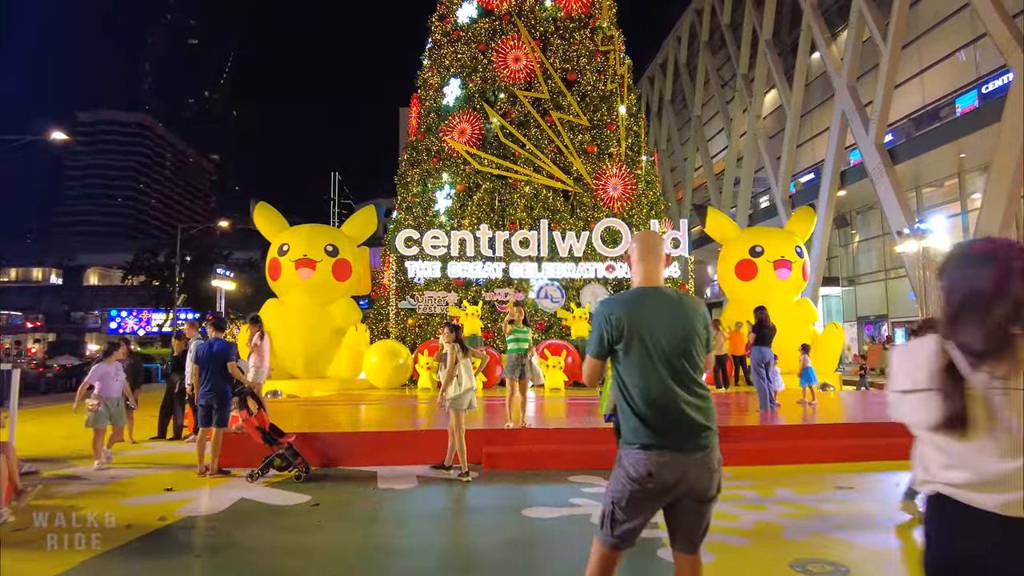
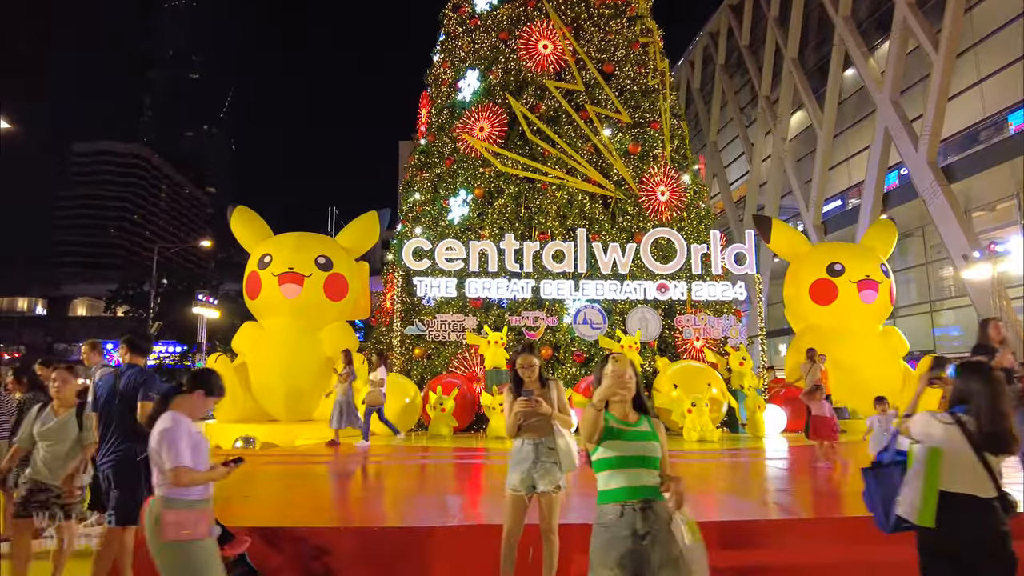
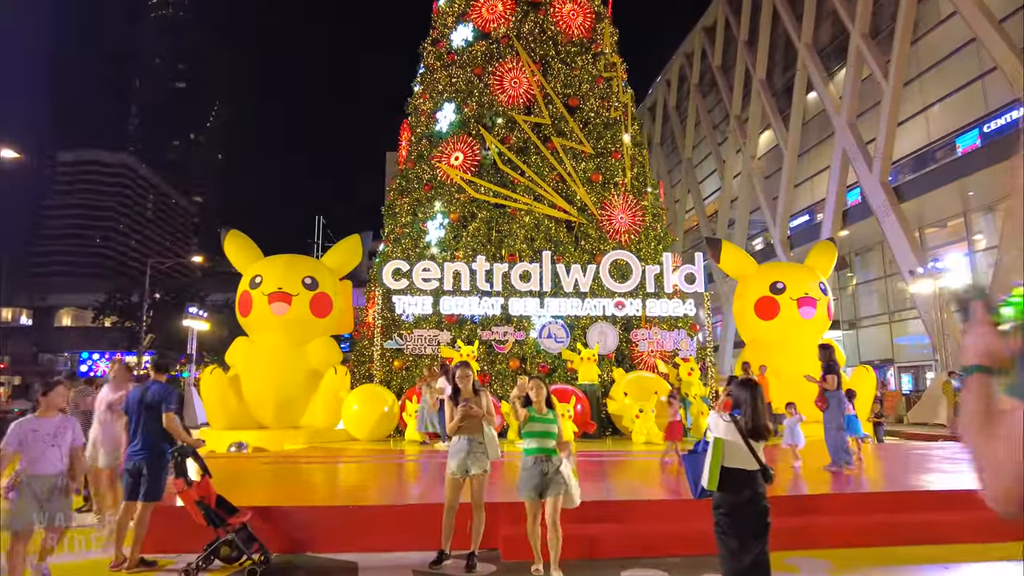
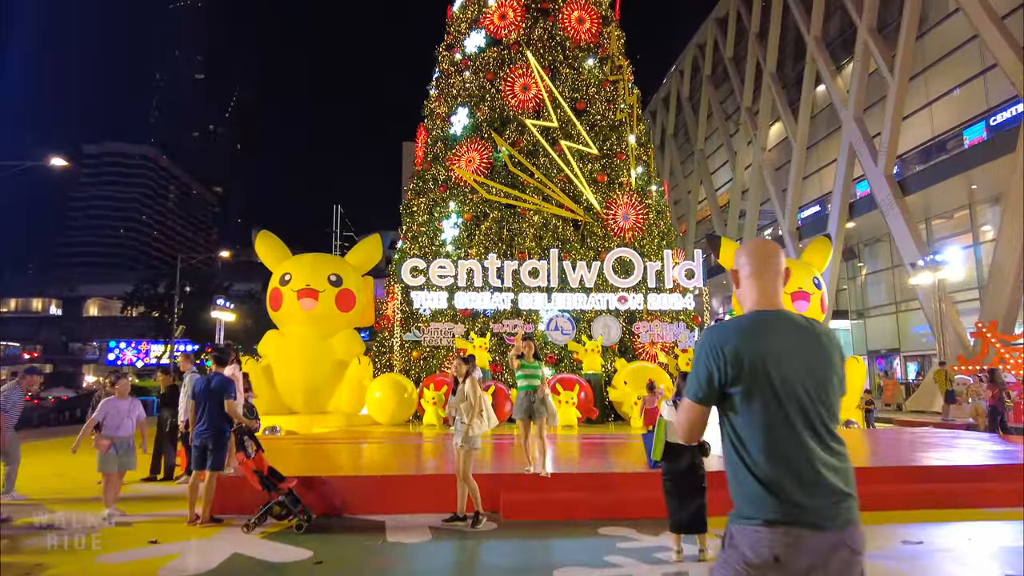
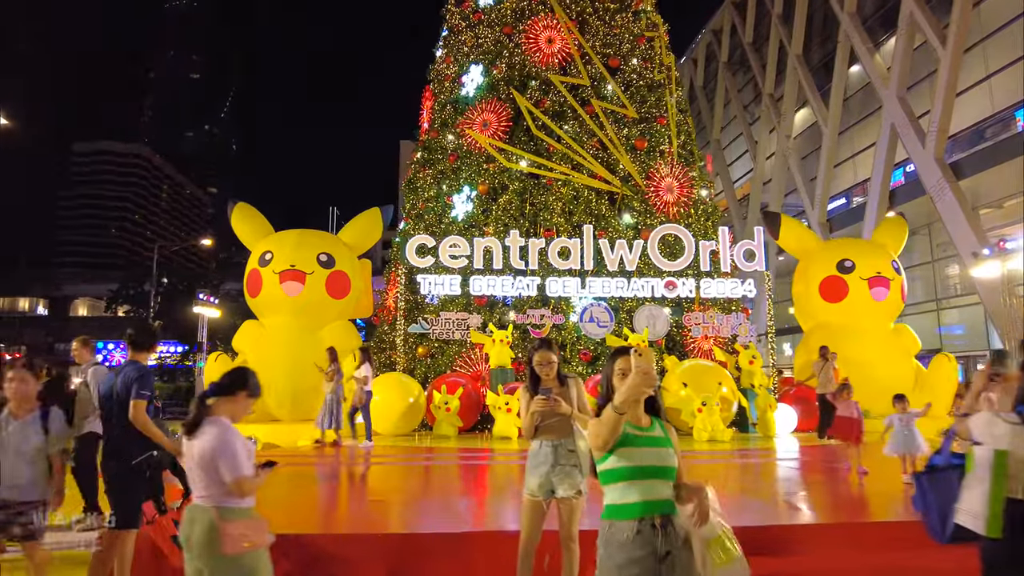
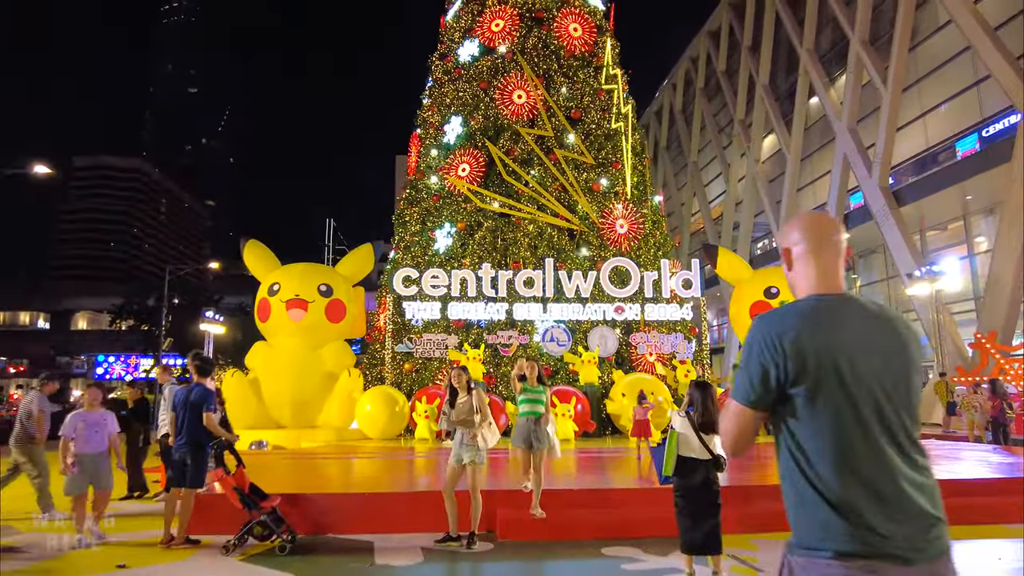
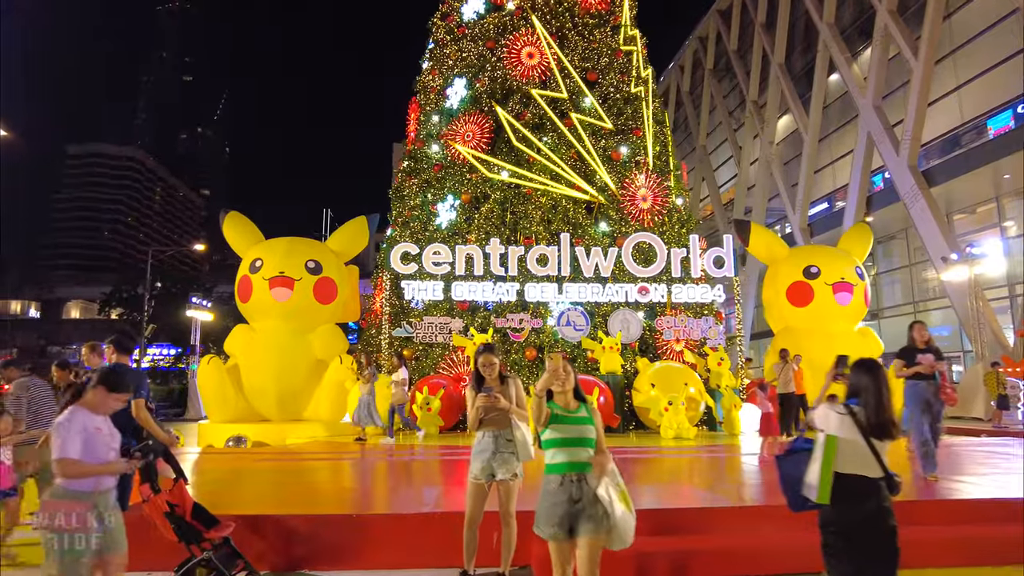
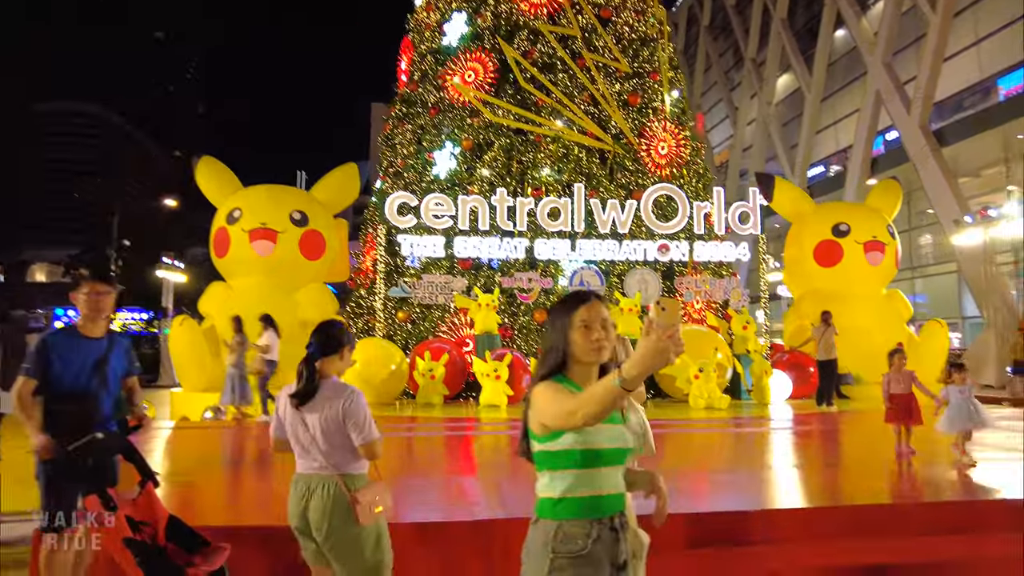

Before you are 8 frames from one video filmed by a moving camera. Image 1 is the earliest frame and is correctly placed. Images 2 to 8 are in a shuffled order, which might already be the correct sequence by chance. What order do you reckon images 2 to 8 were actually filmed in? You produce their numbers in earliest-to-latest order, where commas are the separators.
4, 6, 3, 7, 2, 5, 8
